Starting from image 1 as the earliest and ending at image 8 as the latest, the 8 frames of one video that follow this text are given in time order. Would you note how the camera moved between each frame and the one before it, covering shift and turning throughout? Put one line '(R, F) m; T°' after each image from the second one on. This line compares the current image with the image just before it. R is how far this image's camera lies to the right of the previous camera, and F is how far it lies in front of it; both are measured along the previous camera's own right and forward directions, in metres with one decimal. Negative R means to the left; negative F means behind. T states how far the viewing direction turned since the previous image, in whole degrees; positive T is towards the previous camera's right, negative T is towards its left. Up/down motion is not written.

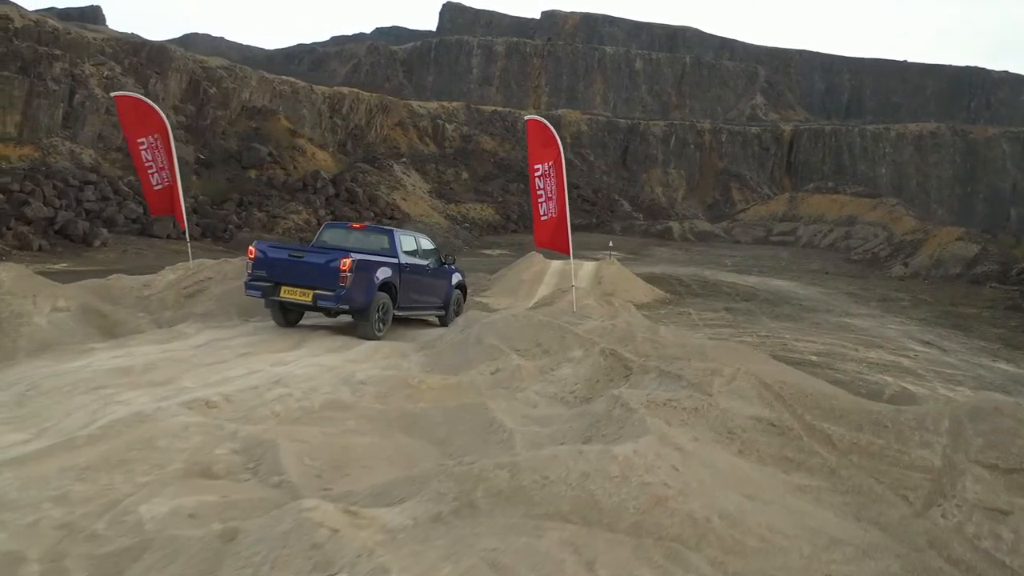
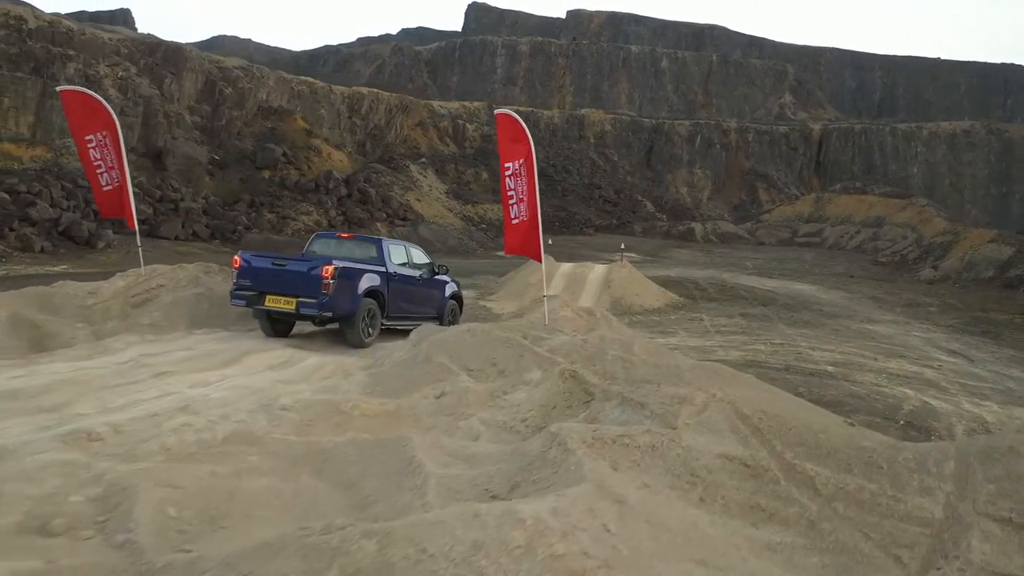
(+0.5, +0.7) m; -2°
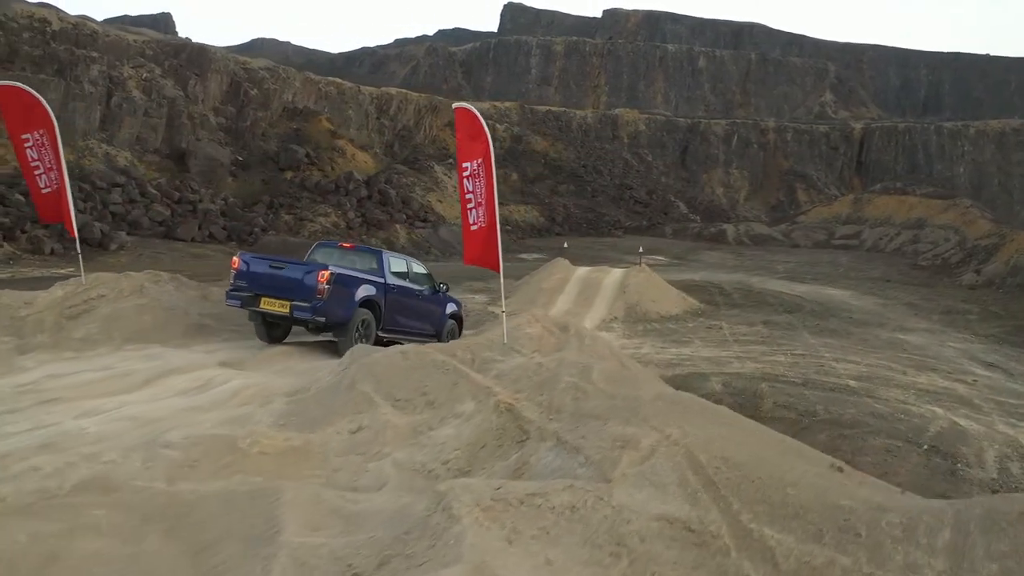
(+0.6, +0.8) m; -3°
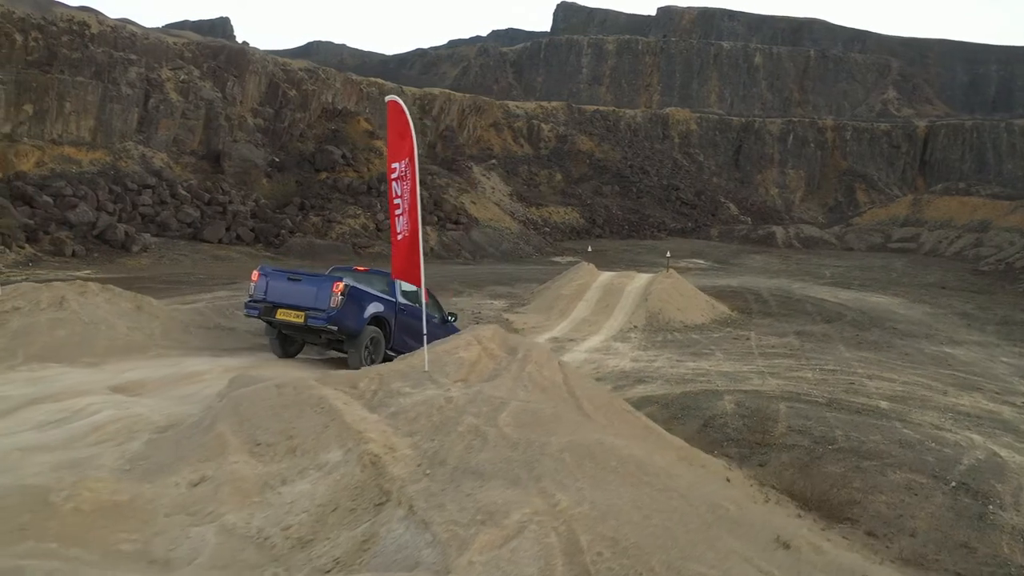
(+0.9, +0.9) m; -4°
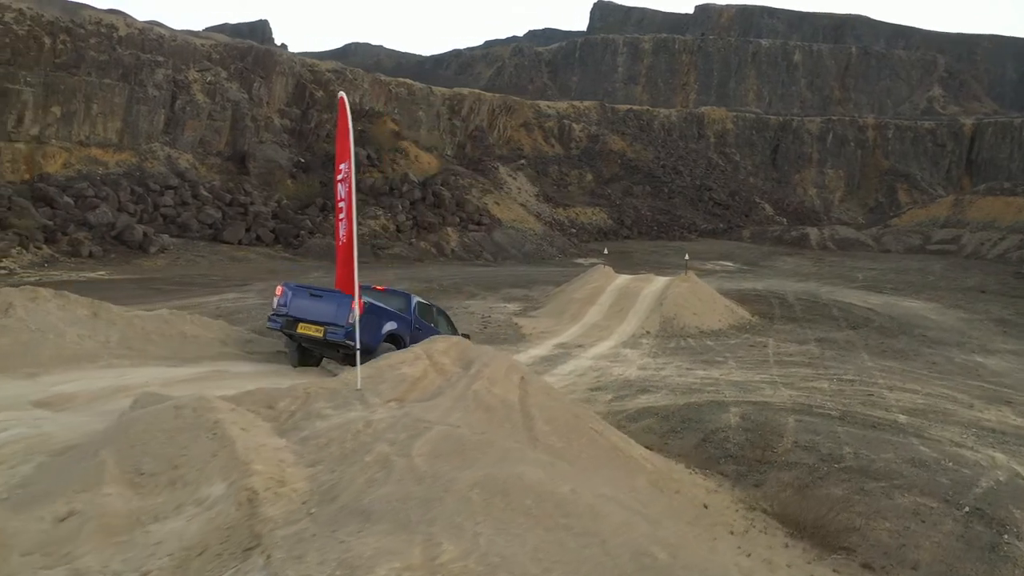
(+0.6, +0.5) m; -3°
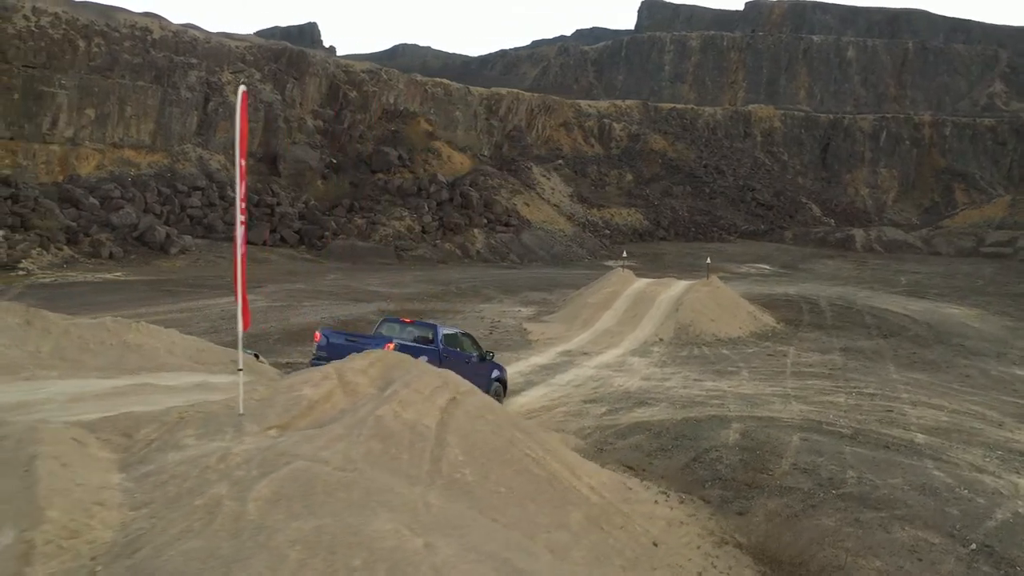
(+0.8, +0.6) m; -3°
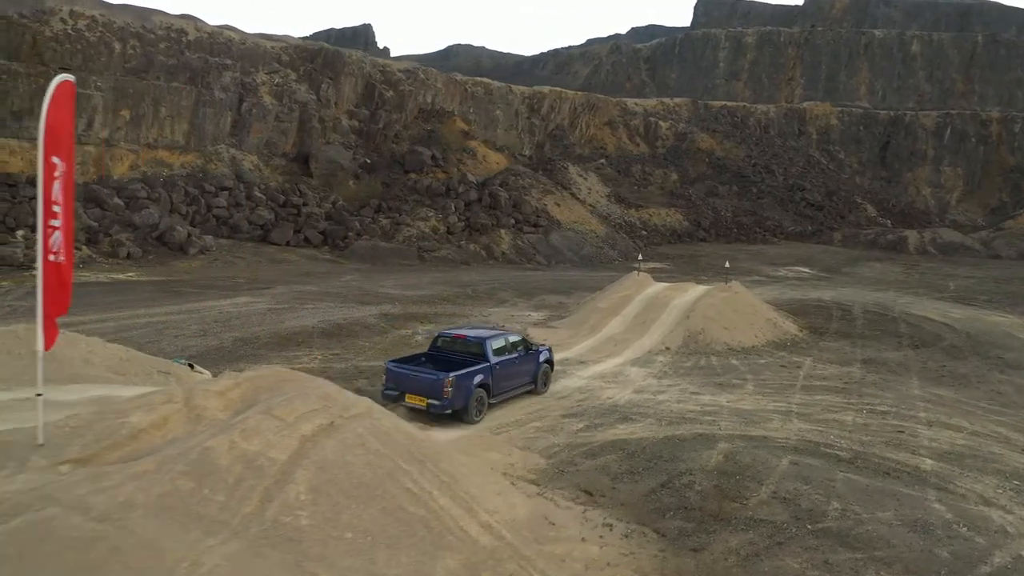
(+1.1, +0.7) m; -4°
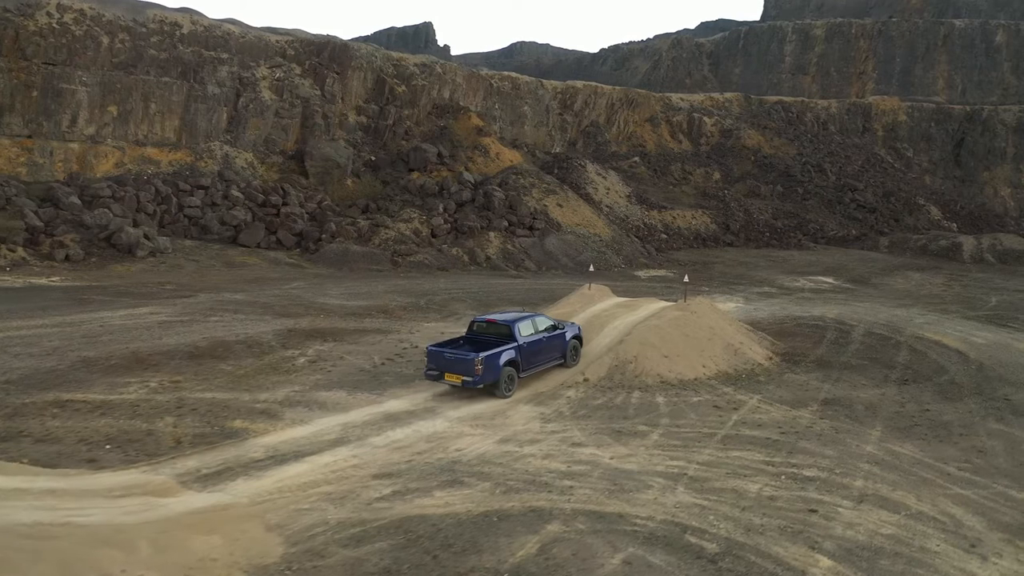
(+2.8, +2.4) m; -5°
